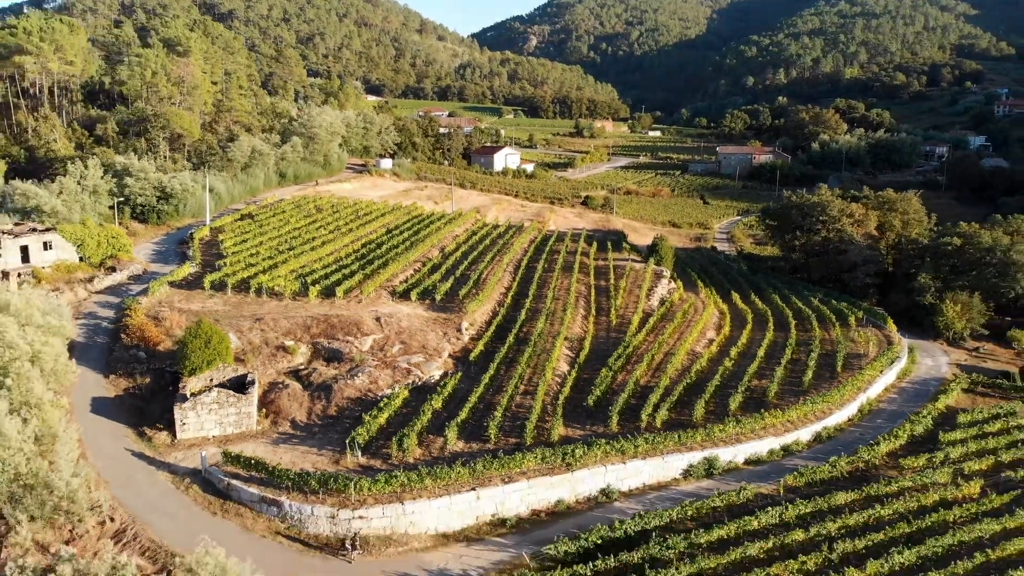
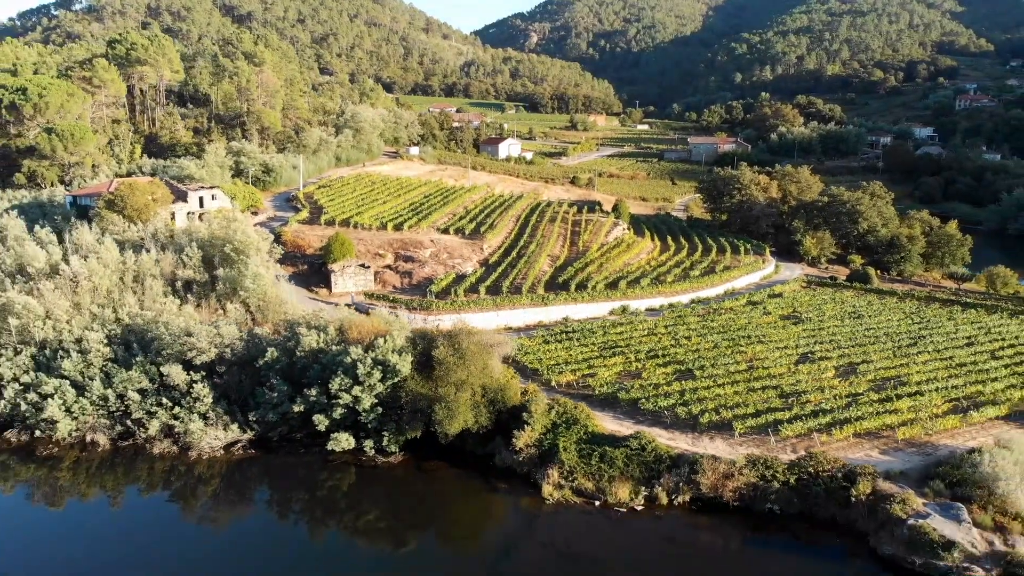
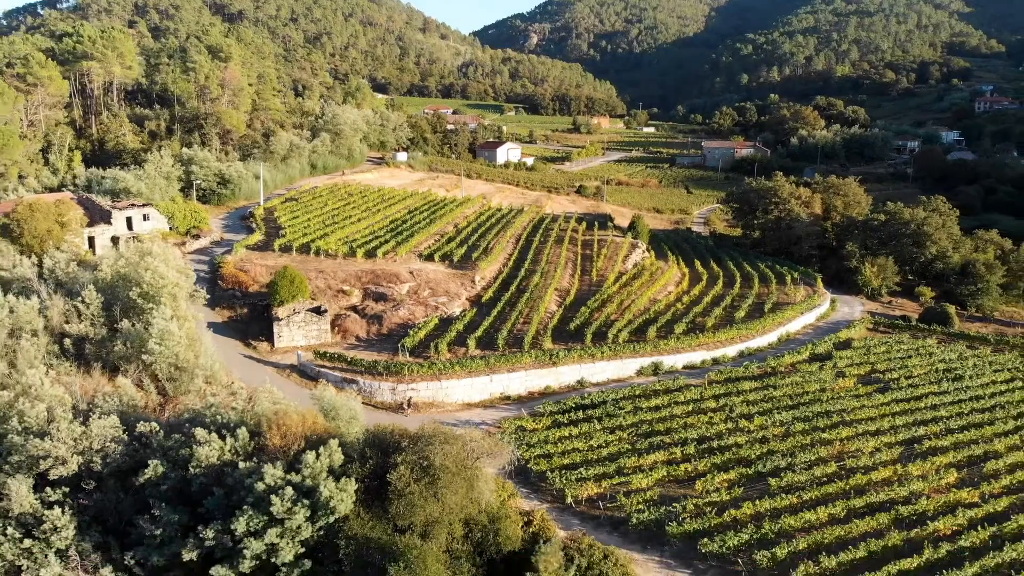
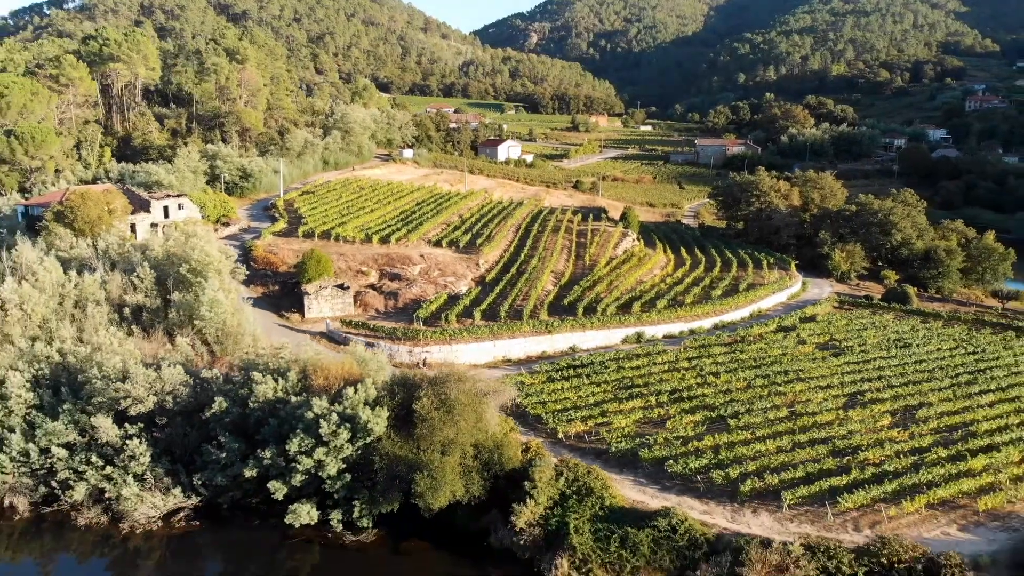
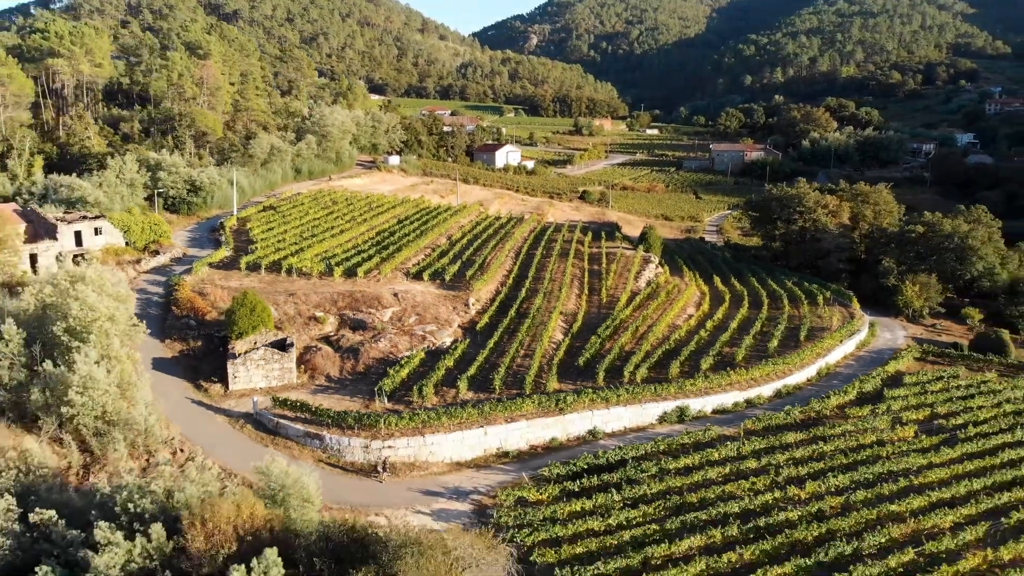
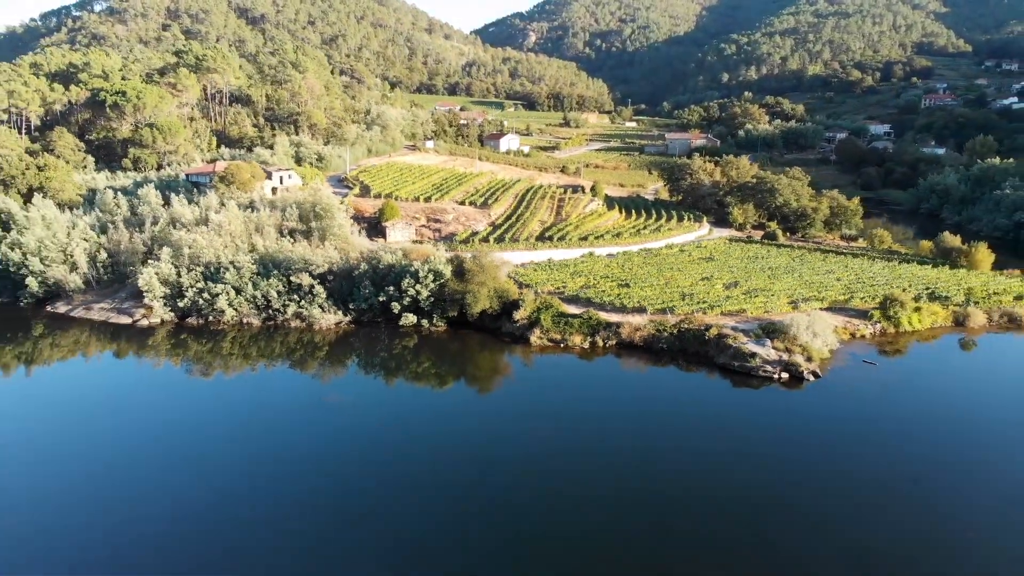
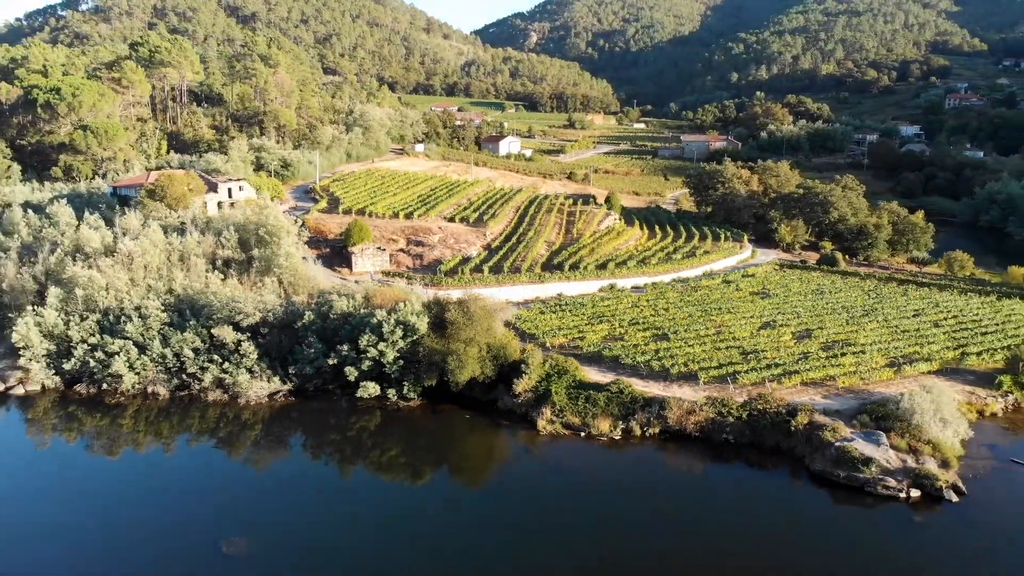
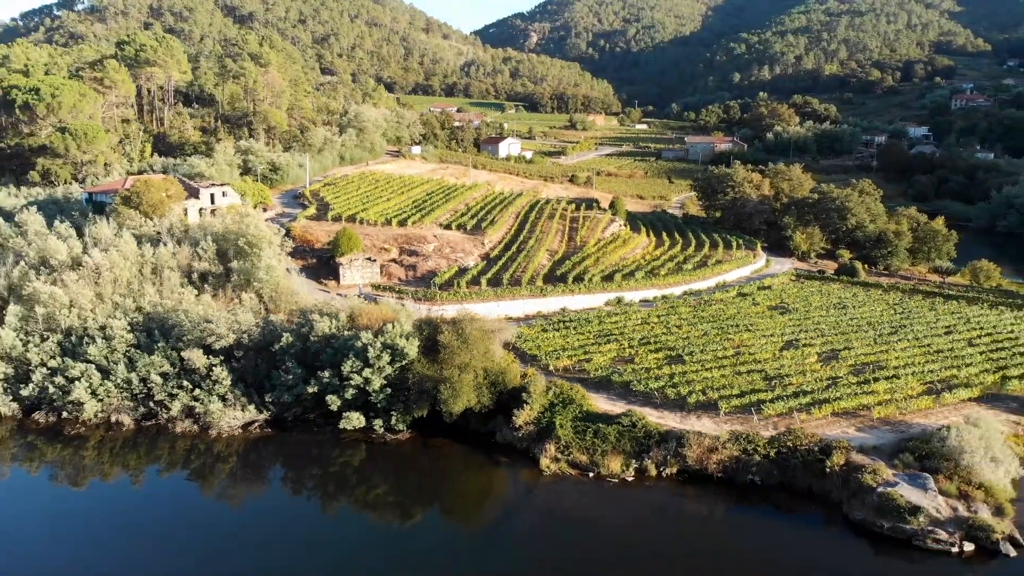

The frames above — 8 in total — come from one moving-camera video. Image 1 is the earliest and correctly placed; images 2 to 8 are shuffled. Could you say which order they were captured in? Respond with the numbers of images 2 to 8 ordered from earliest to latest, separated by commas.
5, 3, 4, 2, 8, 7, 6
